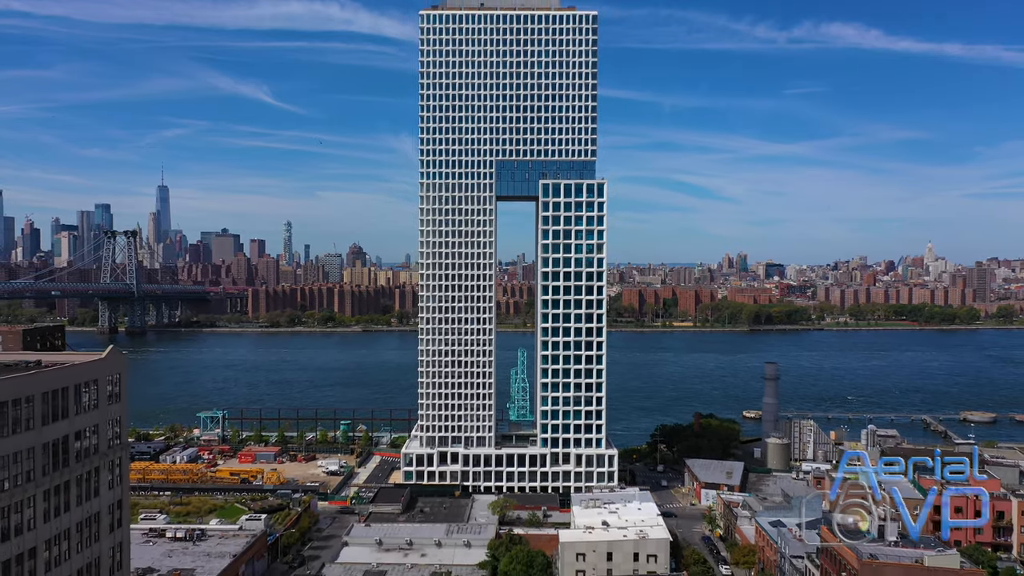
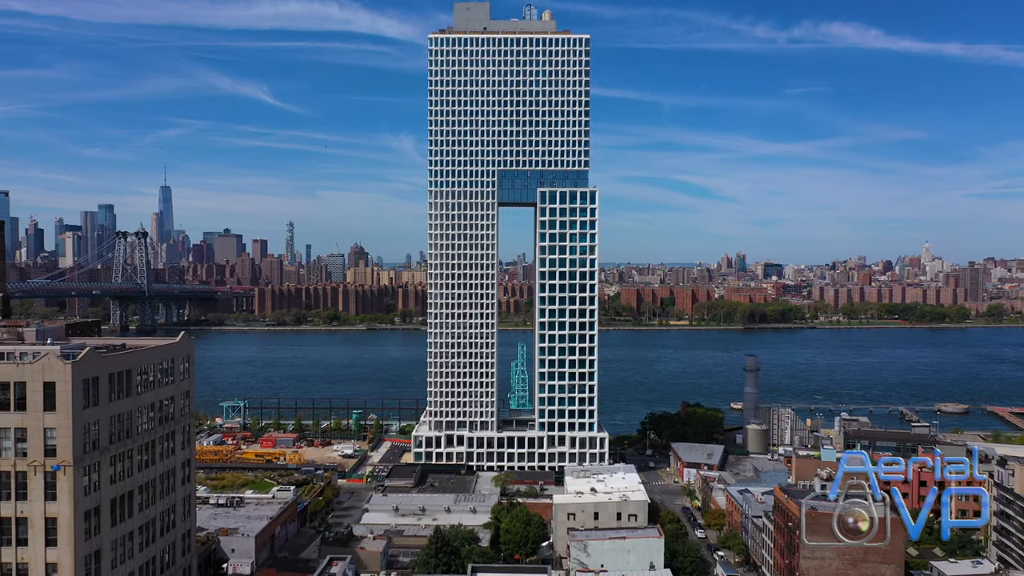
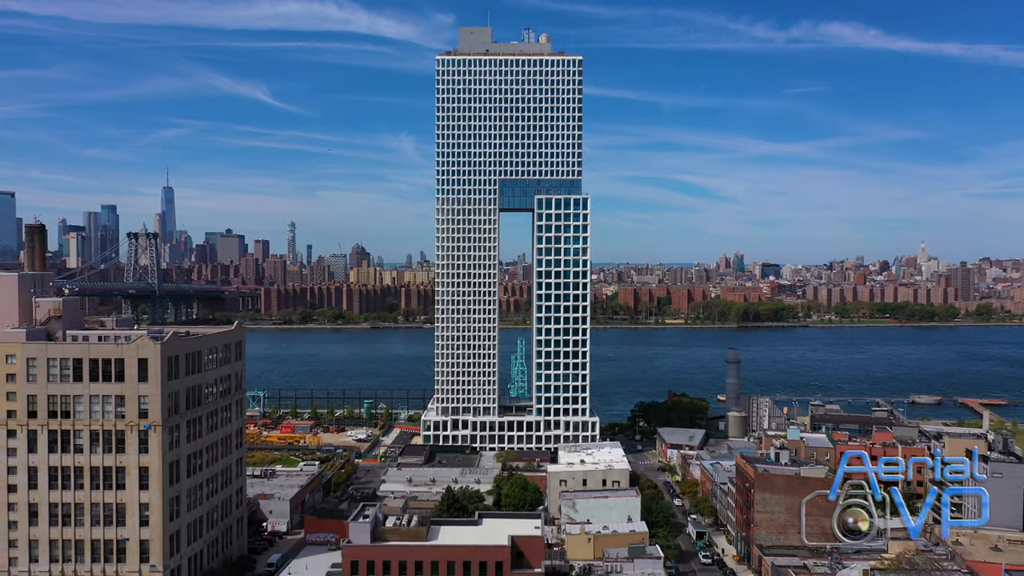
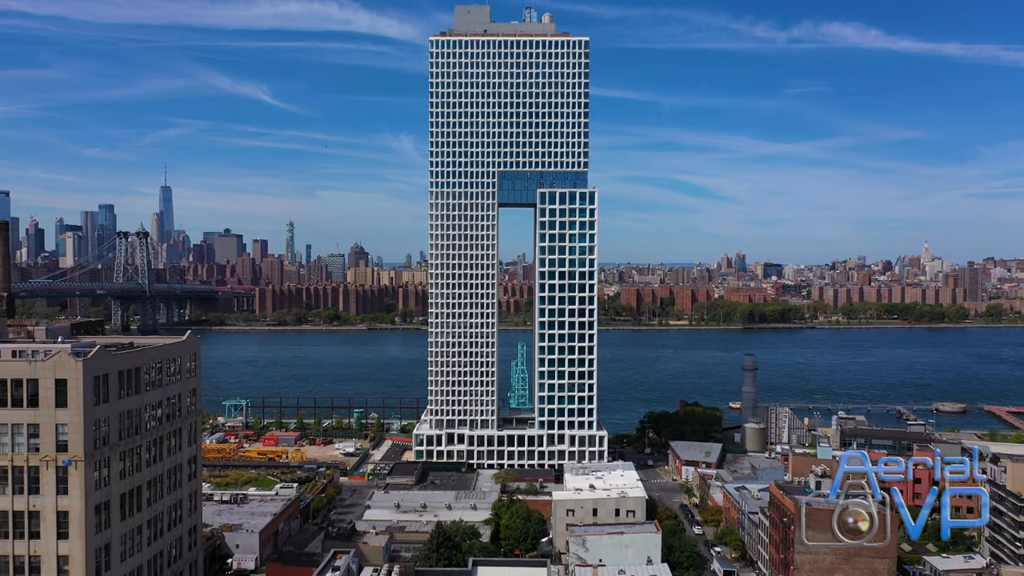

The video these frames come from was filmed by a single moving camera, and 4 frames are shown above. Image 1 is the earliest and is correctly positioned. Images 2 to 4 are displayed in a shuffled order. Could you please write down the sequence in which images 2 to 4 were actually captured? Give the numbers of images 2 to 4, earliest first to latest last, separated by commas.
2, 4, 3
